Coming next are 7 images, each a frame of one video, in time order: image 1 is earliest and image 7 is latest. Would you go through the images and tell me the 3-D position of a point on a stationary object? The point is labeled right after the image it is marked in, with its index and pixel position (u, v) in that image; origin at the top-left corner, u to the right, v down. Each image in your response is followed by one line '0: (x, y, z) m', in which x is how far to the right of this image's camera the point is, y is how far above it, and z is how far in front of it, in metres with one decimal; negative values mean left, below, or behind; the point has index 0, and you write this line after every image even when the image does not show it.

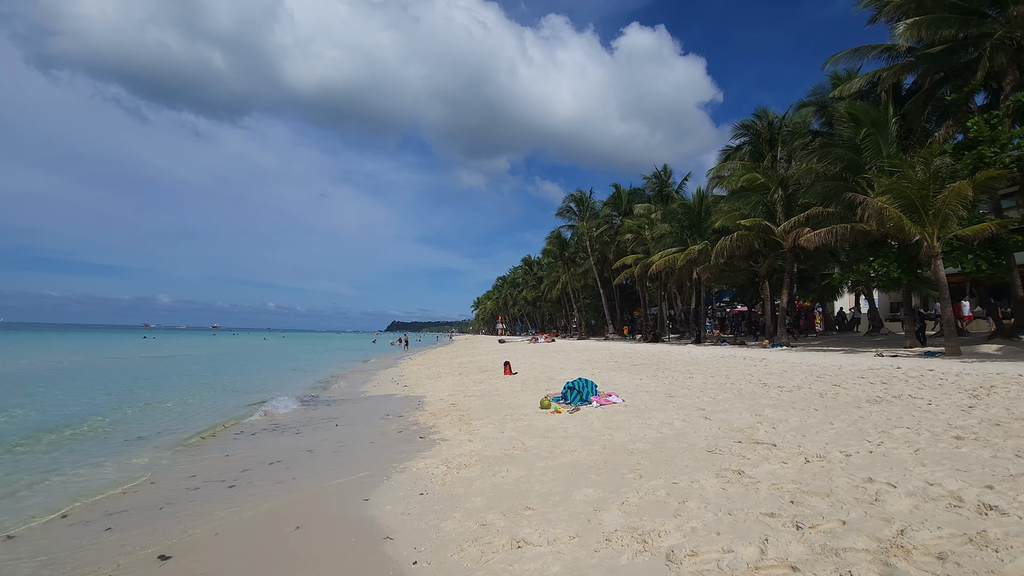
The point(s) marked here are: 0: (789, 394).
0: (+5.0, -1.9, +8.9) m
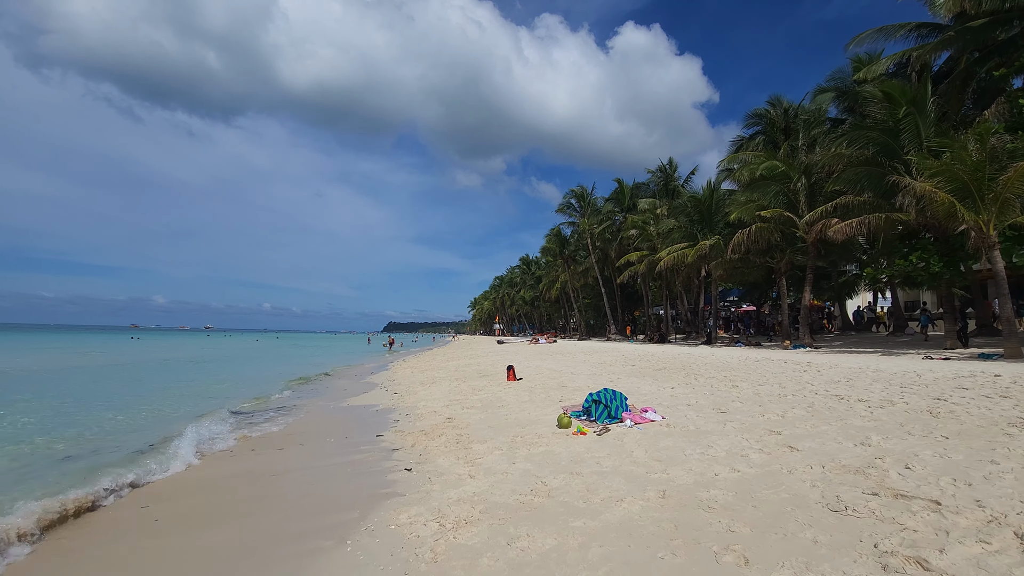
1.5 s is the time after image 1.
0: (+5.2, -1.7, +6.9) m
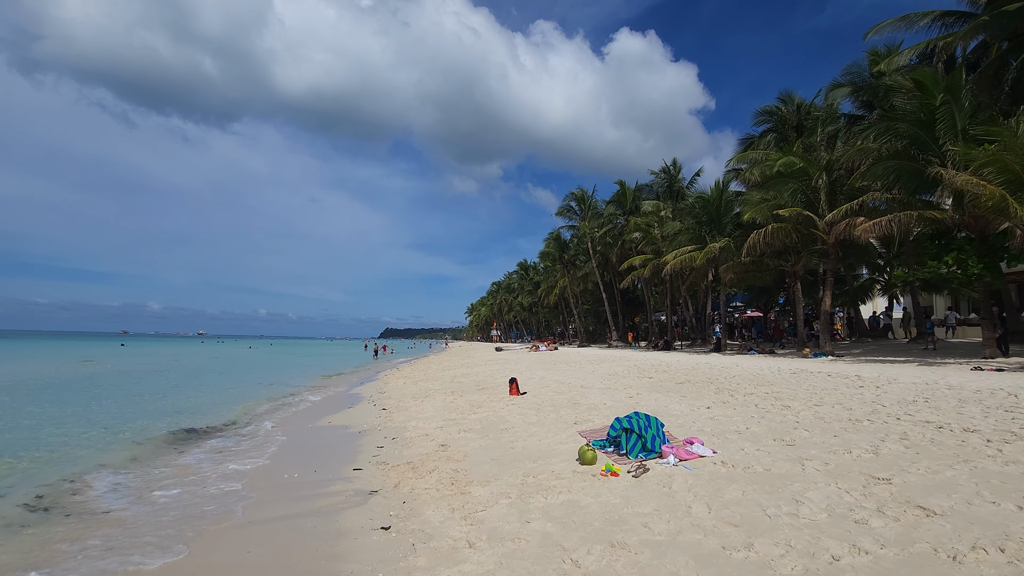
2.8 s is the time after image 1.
0: (+5.3, -1.7, +5.2) m
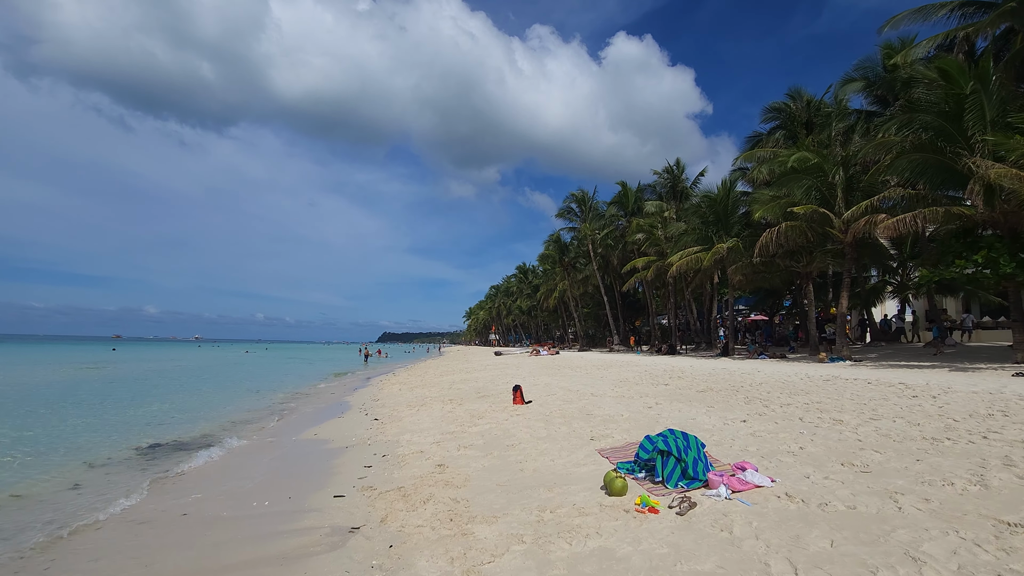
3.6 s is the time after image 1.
0: (+5.5, -1.6, +4.0) m
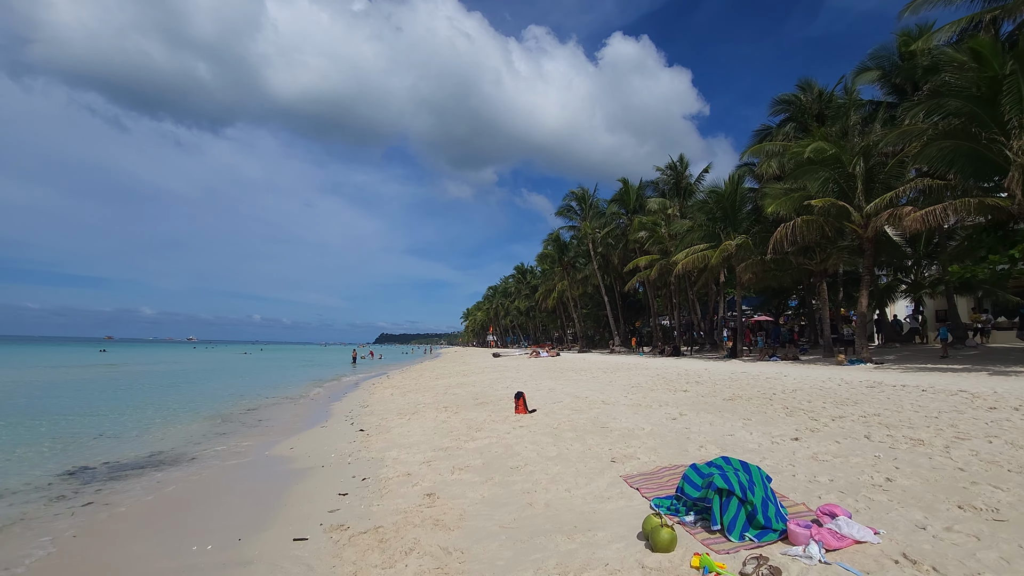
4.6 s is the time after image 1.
0: (+5.6, -1.5, +2.7) m
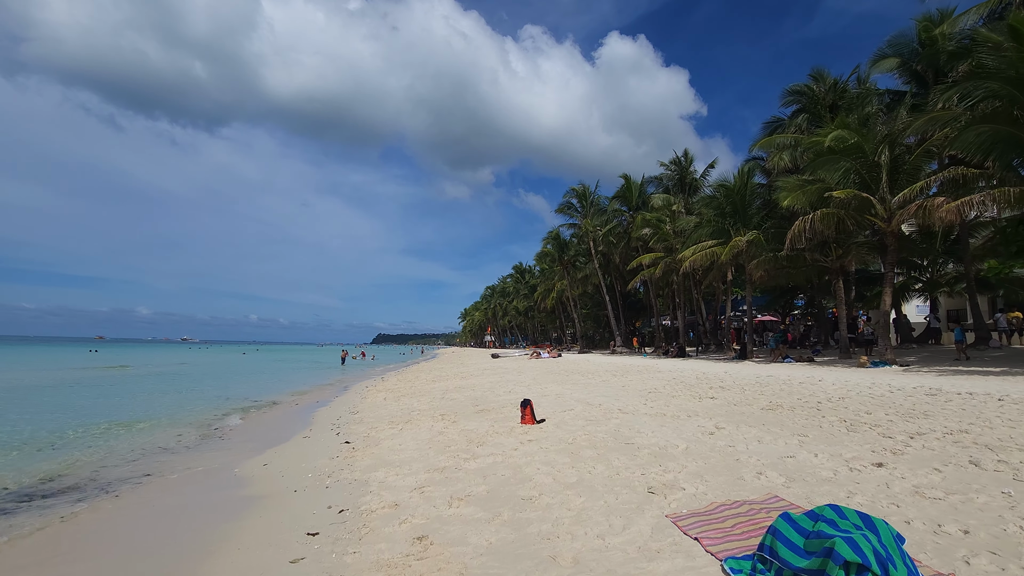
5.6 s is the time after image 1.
0: (+5.7, -1.3, +1.4) m
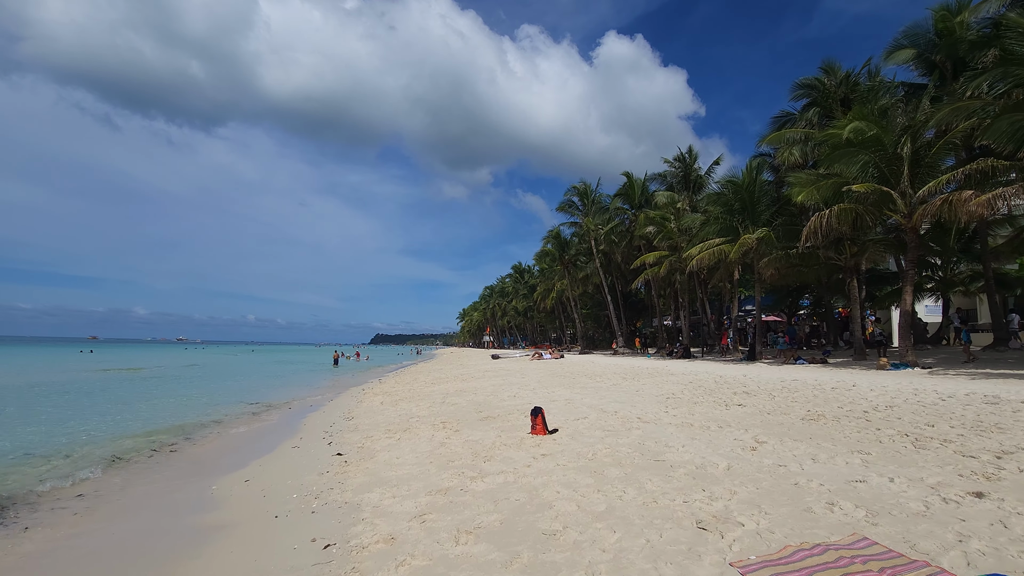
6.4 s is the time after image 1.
0: (+5.9, -1.3, +0.5) m
